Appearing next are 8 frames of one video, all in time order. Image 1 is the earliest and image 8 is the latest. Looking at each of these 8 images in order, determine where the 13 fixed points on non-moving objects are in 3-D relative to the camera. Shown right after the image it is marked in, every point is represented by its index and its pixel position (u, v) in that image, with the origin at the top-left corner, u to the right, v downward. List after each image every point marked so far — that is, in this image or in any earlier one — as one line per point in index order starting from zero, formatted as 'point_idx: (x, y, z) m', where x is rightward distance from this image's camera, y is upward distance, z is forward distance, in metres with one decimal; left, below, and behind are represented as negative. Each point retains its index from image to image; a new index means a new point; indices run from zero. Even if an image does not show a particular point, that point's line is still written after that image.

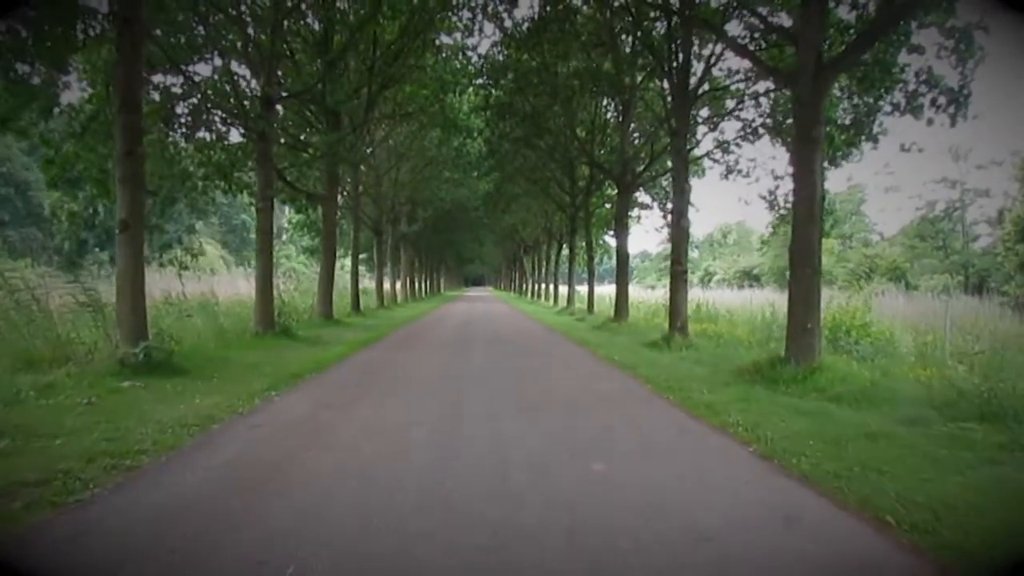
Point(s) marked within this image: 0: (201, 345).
0: (-5.7, -1.3, +16.7) m
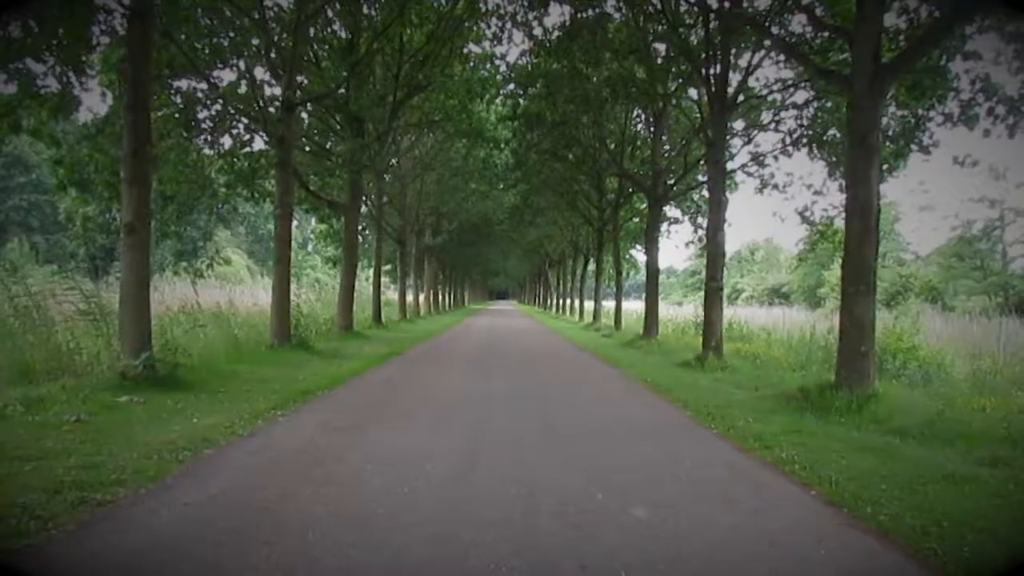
0: (-5.2, -1.4, +15.9) m
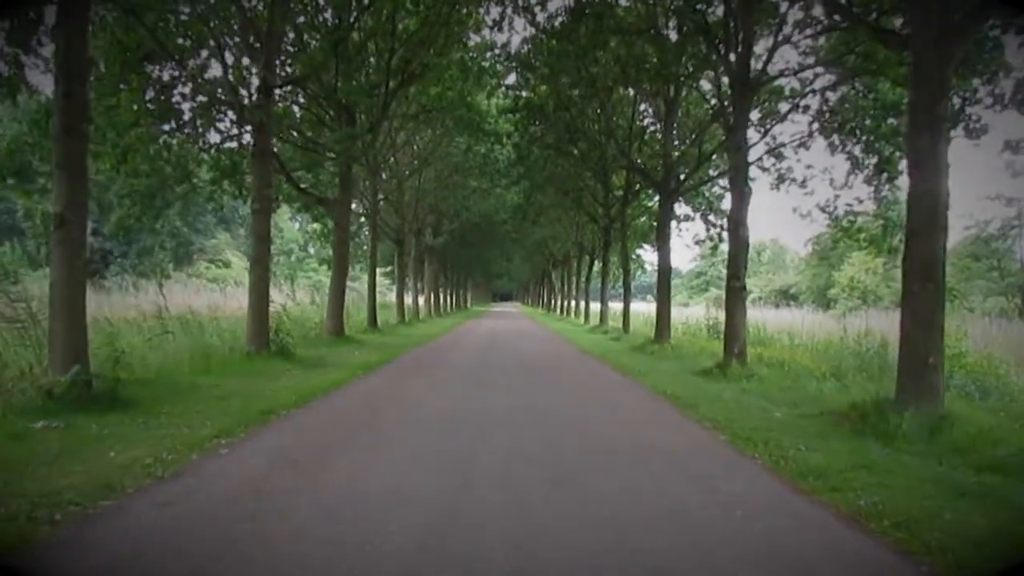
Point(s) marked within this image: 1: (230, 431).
0: (-5.2, -1.4, +14.0) m
1: (-2.8, -1.4, +9.2) m
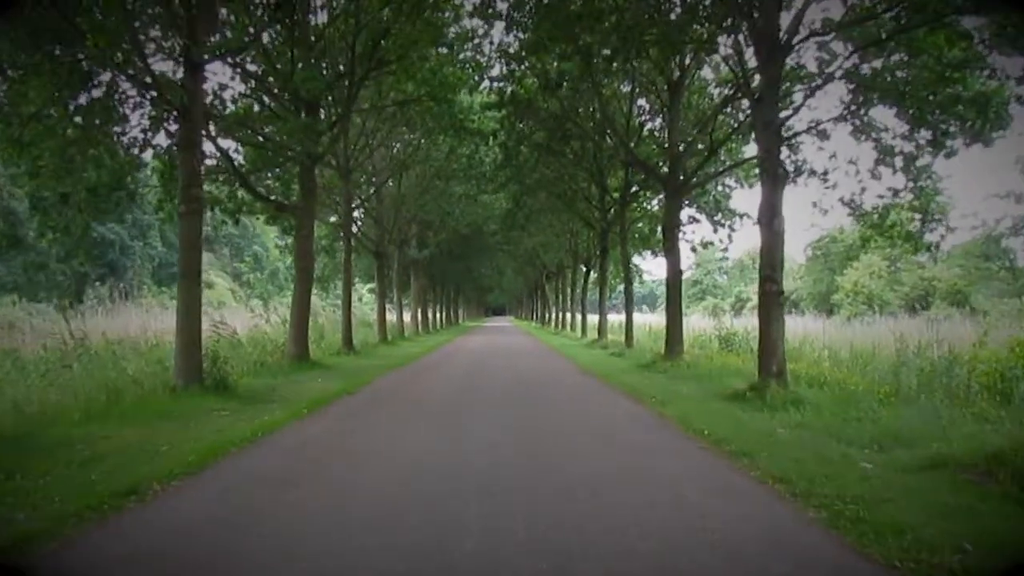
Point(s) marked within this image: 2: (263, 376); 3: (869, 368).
0: (-5.4, -1.7, +10.6) m
1: (-2.9, -1.5, +5.8) m
2: (-4.9, -1.7, +18.4) m
3: (+6.8, -1.5, +17.7) m
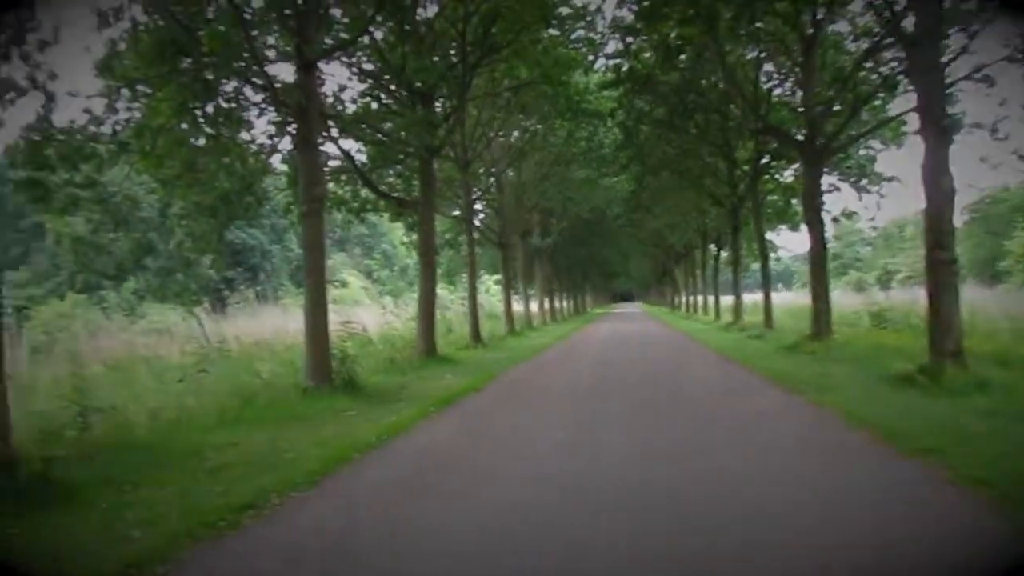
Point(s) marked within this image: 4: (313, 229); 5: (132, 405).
0: (-3.9, -1.8, +10.5) m
1: (-2.1, -1.6, +5.4) m
2: (-2.3, -1.7, +18.1) m
3: (+9.1, -0.9, +15.9) m
4: (-3.4, +1.0, +15.9) m
5: (-4.9, -1.5, +12.0) m
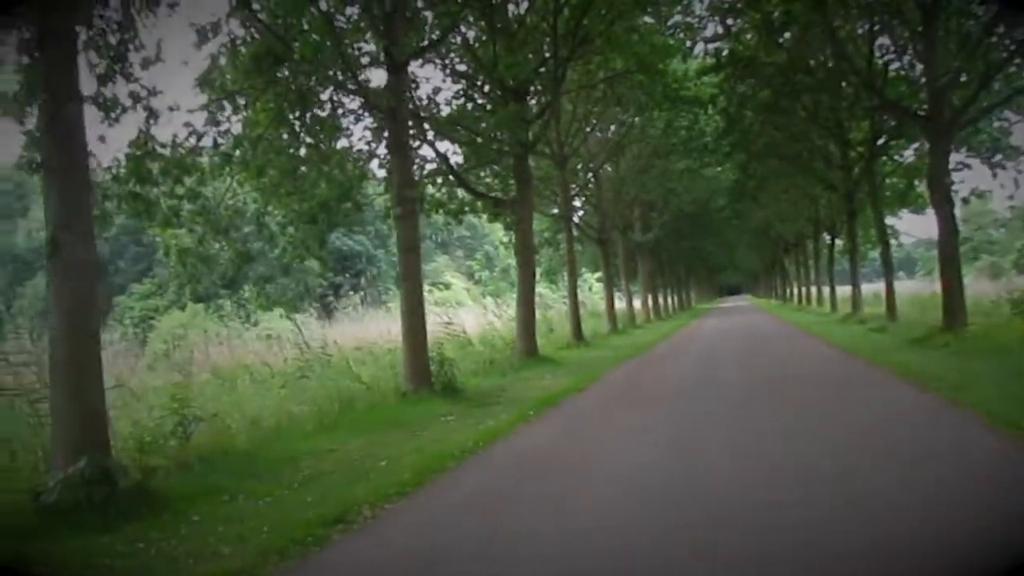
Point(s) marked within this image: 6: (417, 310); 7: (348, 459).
0: (-2.7, -1.9, +10.4) m
1: (-1.5, -1.6, +5.1) m
2: (-0.4, -1.7, +17.8) m
3: (+10.7, -0.5, +14.4) m
4: (-1.7, +1.0, +15.8) m
5: (-3.6, -1.6, +12.0) m
6: (-1.5, -0.4, +15.5) m
7: (-1.8, -1.8, +10.3) m
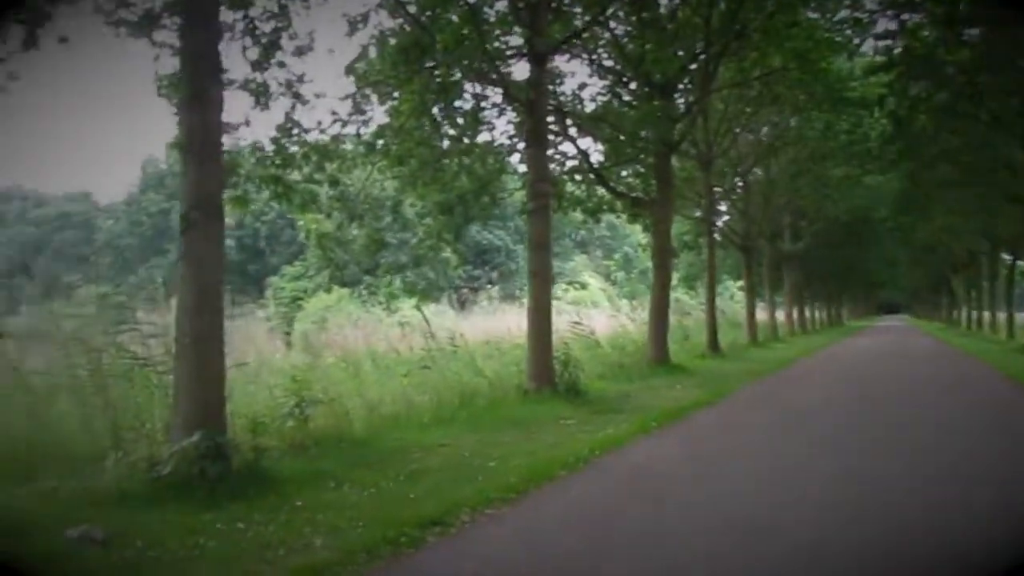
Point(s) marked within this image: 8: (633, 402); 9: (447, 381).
0: (-1.5, -1.7, +10.3) m
1: (-1.0, -1.5, +5.0) m
2: (+2.0, -1.7, +17.3) m
3: (+12.5, -1.2, +12.3) m
4: (+0.5, +1.0, +15.5) m
5: (-2.1, -1.4, +12.1) m
6: (+0.6, -0.3, +15.2) m
7: (-0.6, -1.7, +10.1) m
8: (+1.9, -1.8, +14.7) m
9: (-1.0, -1.4, +13.7) m
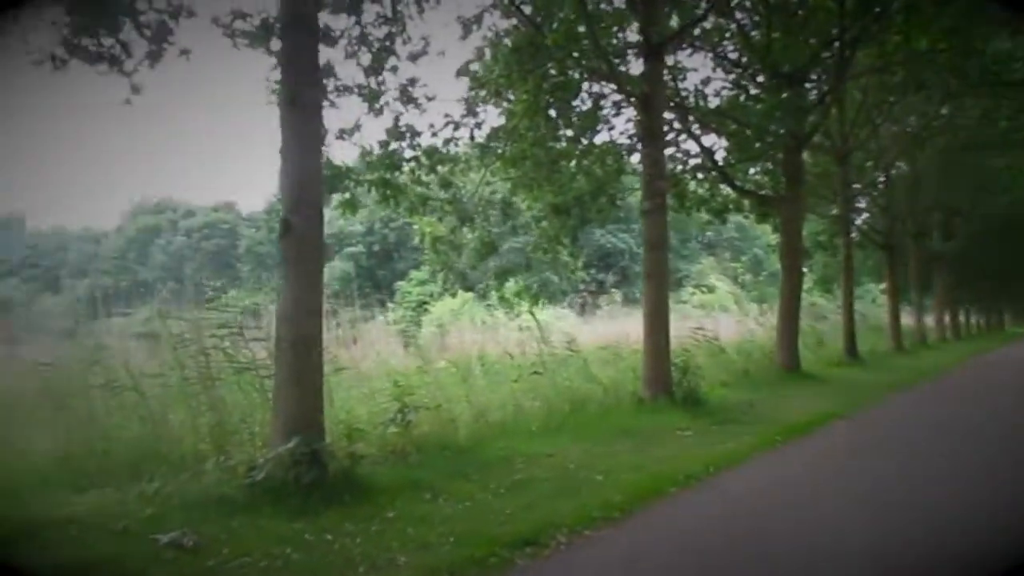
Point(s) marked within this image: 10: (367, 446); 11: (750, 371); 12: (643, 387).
0: (-0.3, -1.8, +10.0) m
1: (-0.7, -1.5, +4.6) m
2: (+4.1, -1.8, +16.5) m
3: (+13.8, -1.2, +9.9) m
4: (+2.3, +1.0, +14.9) m
5: (-0.6, -1.4, +11.8) m
6: (+2.4, -0.4, +14.5) m
7: (+0.5, -1.8, +9.7) m
8: (+3.7, -1.8, +13.9) m
9: (+0.6, -1.4, +13.3) m
10: (-1.5, -1.6, +9.4) m
11: (+4.6, -1.7, +17.9) m
12: (+2.1, -1.5, +14.3) m
